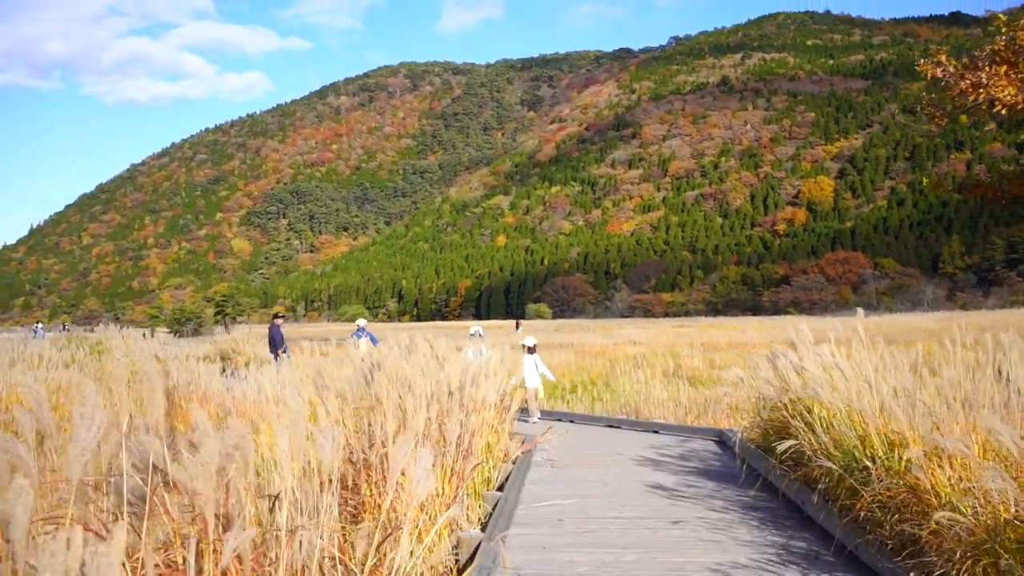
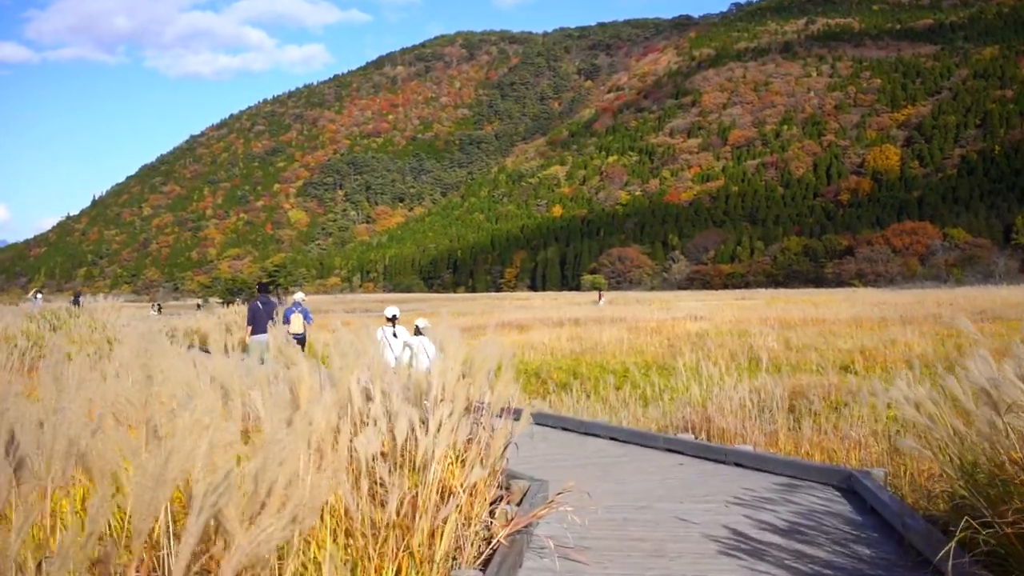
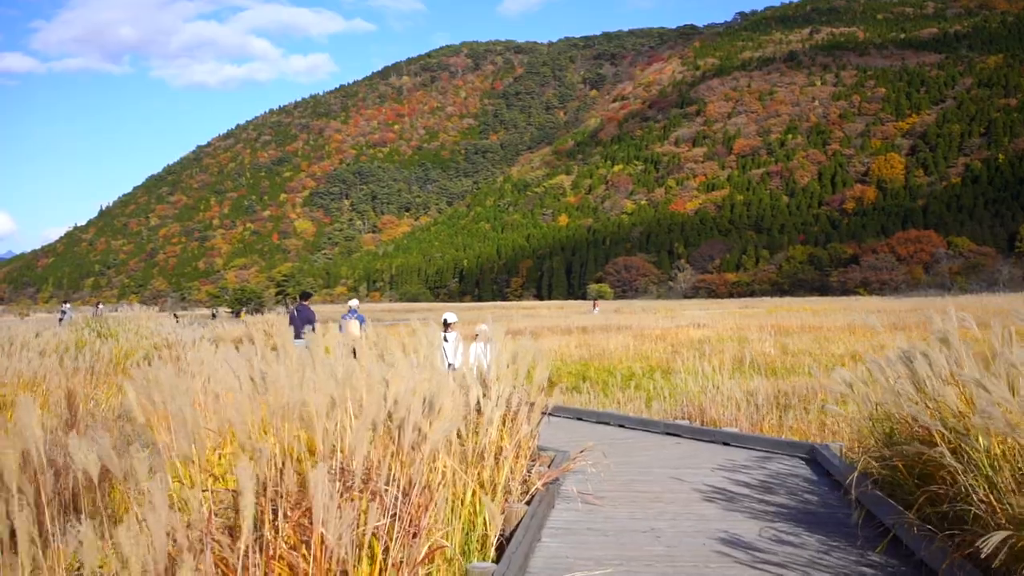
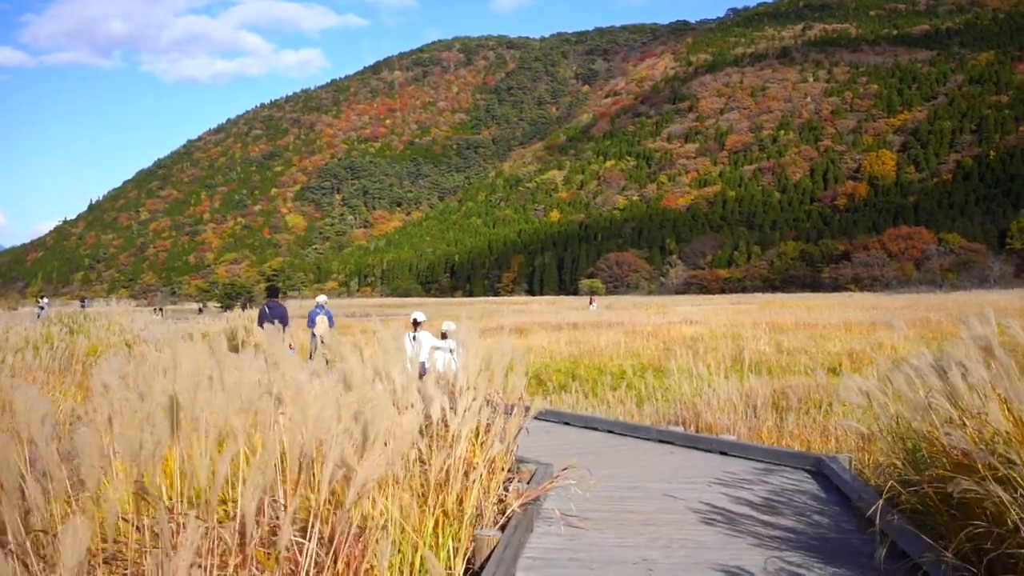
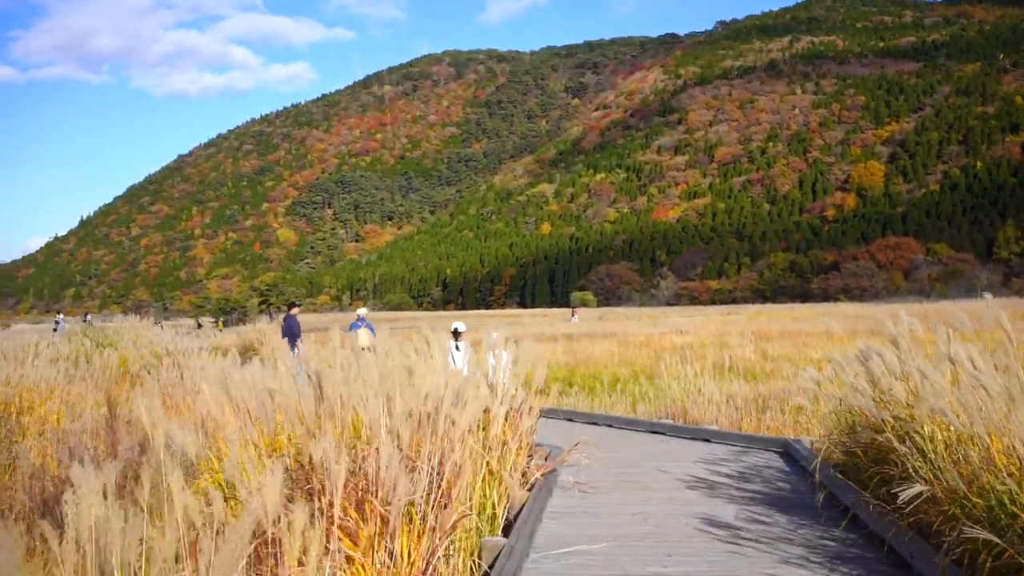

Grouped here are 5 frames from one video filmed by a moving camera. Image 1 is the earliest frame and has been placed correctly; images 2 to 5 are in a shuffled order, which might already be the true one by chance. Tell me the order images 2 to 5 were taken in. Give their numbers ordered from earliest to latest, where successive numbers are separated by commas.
5, 3, 4, 2
